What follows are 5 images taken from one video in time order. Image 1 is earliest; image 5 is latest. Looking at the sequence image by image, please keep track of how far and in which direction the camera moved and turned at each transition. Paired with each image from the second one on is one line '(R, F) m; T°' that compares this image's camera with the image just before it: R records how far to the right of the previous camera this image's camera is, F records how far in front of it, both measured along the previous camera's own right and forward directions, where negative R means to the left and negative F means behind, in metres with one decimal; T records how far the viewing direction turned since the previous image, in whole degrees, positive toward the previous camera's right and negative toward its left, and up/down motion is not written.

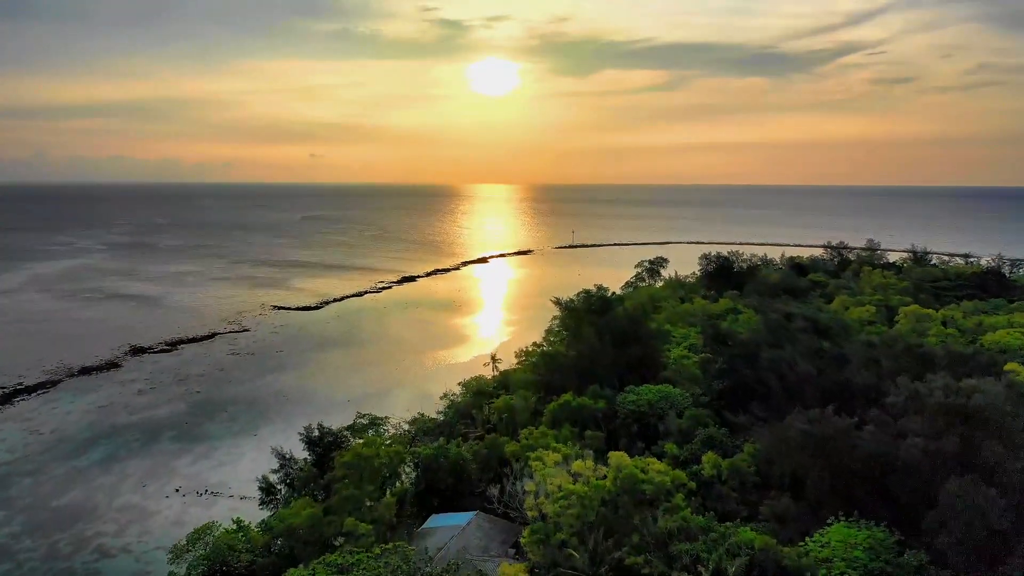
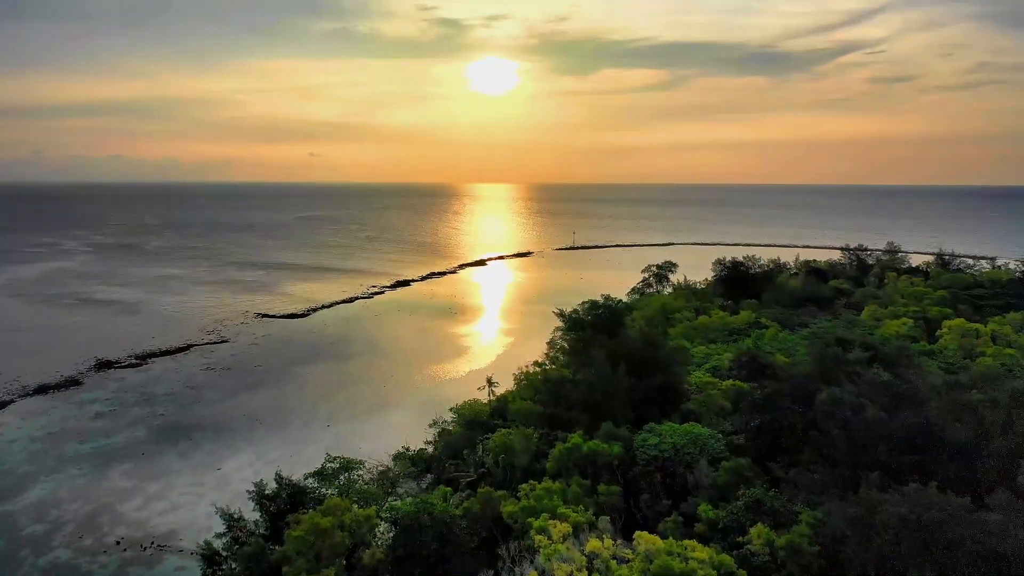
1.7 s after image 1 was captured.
(0.0, +2.9) m; 0°
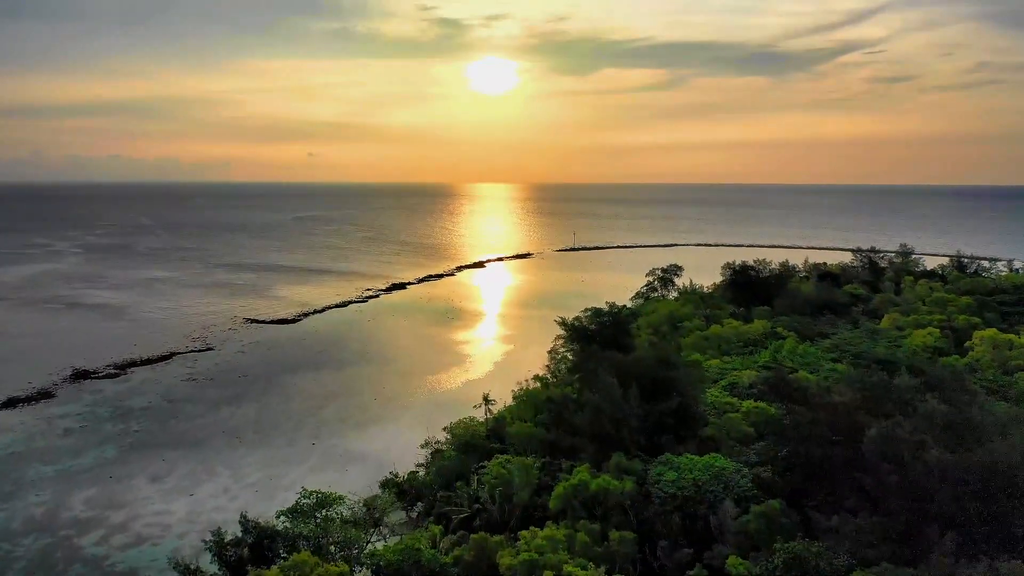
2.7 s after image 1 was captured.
(0.0, +1.8) m; 0°
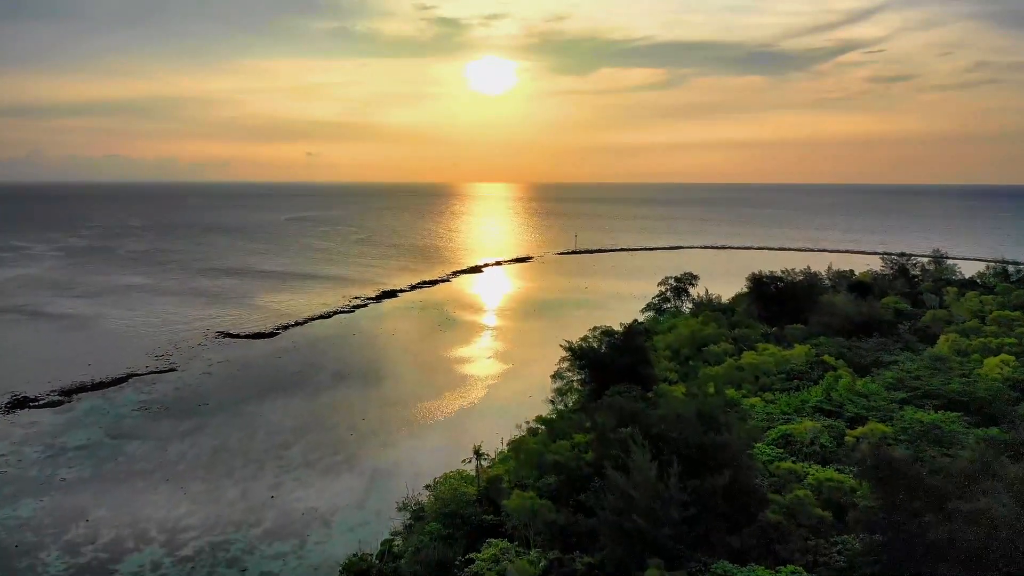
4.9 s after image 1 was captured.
(0.0, +3.9) m; 0°
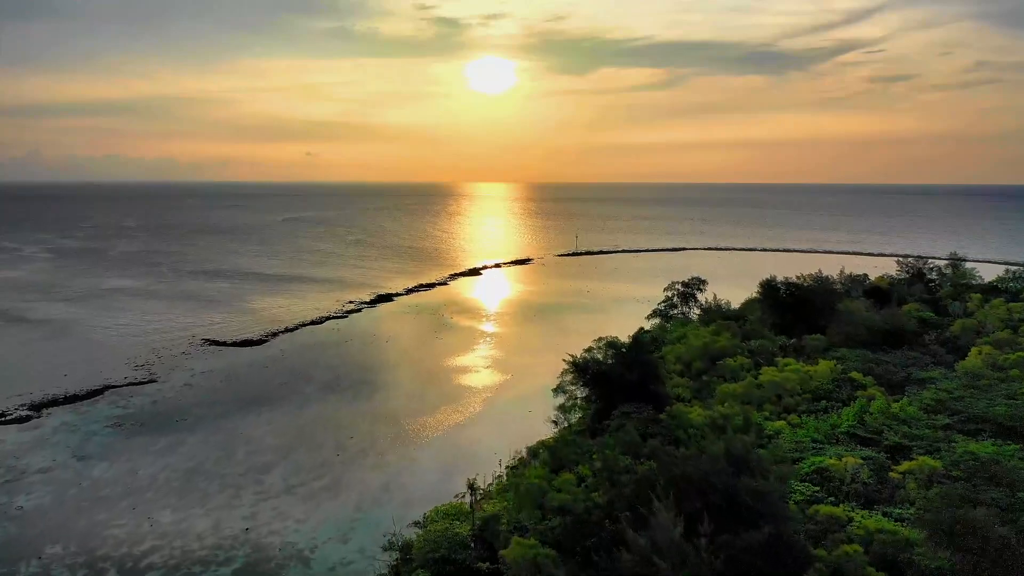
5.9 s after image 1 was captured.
(0.0, +1.8) m; 0°
